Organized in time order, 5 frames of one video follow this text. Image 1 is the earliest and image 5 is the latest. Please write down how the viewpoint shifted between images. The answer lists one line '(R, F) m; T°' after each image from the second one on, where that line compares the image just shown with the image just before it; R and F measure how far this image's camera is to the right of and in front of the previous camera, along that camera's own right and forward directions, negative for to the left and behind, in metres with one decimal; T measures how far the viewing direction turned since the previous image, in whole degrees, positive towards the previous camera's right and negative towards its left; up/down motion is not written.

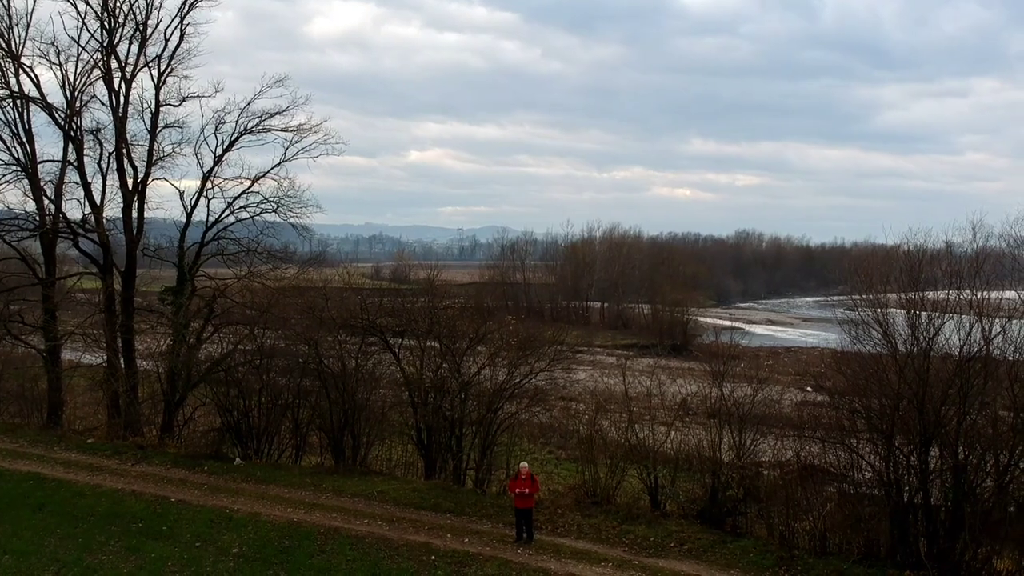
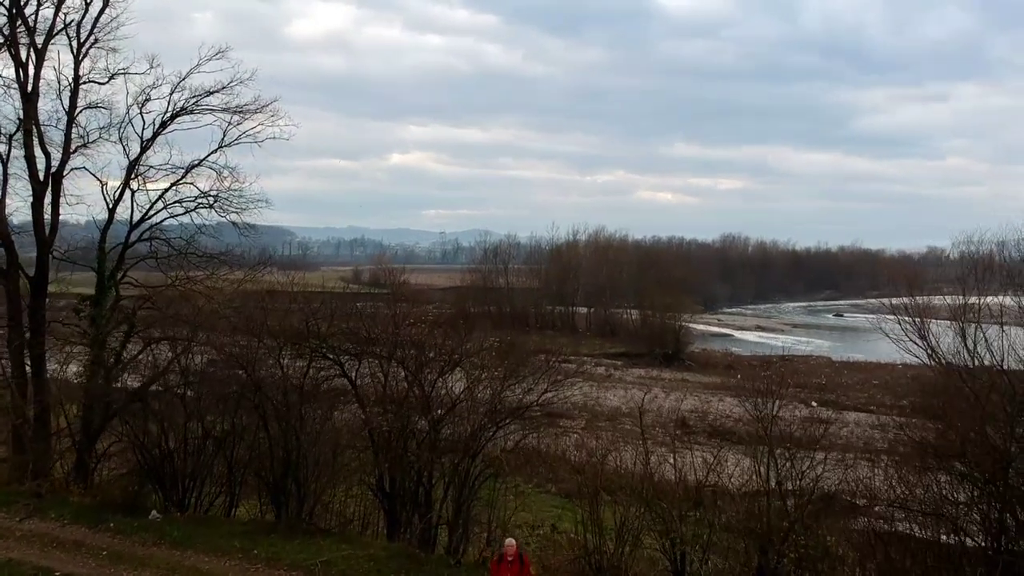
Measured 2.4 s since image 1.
(0.0, +3.1) m; +1°
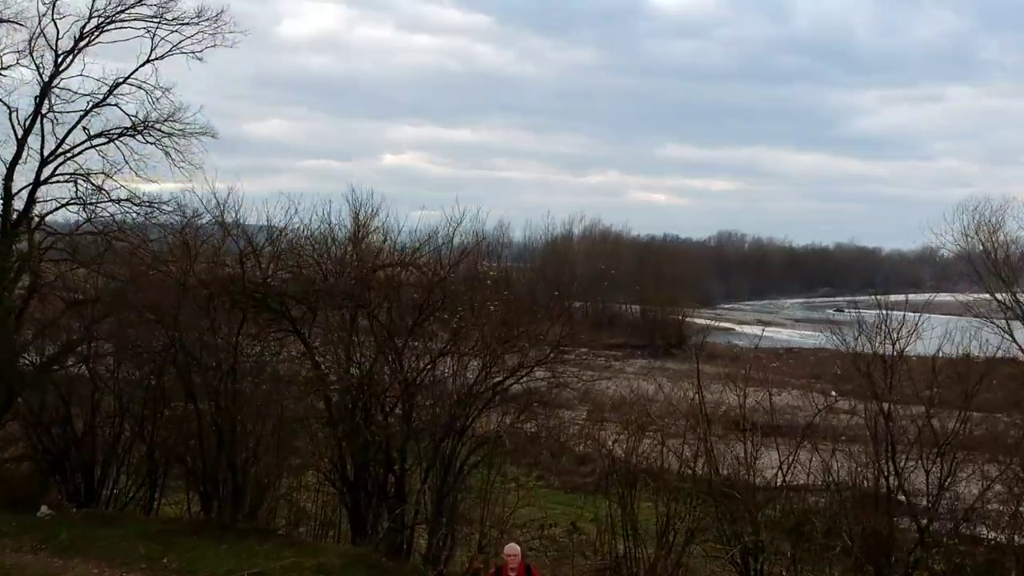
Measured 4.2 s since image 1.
(-0.1, +3.1) m; 0°
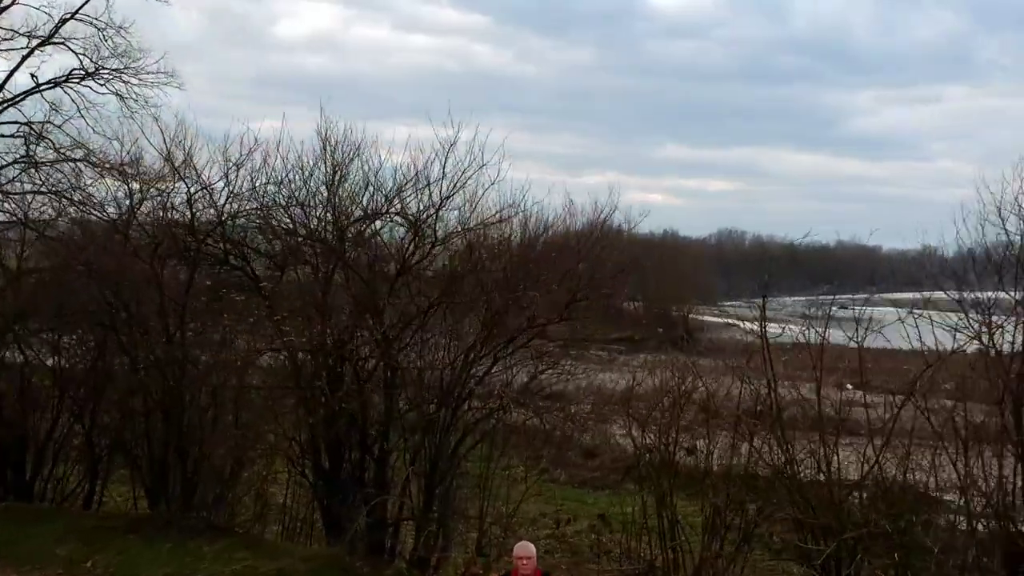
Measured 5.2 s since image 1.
(-0.1, +1.7) m; 0°
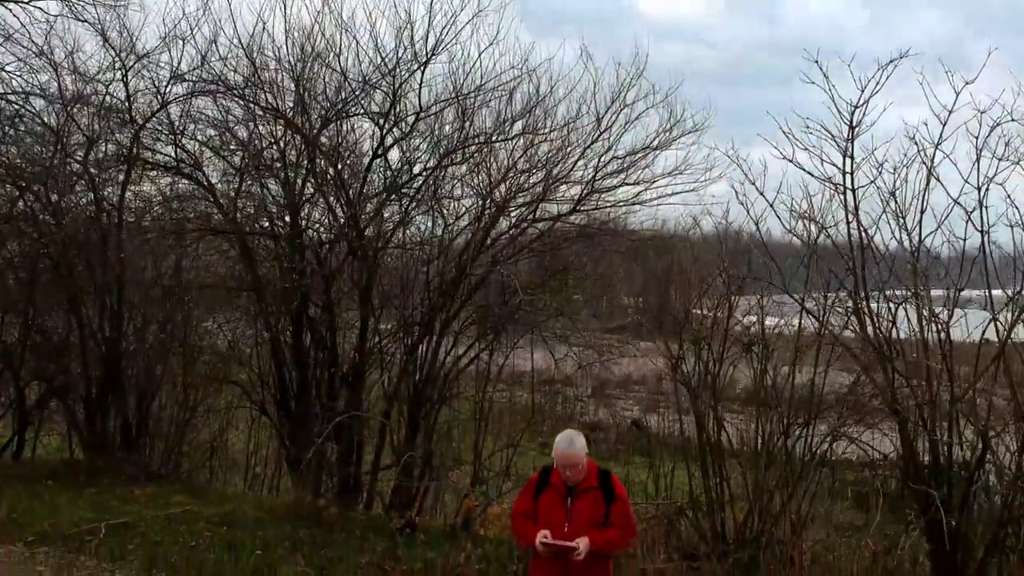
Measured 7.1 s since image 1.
(0.0, +1.3) m; 0°
